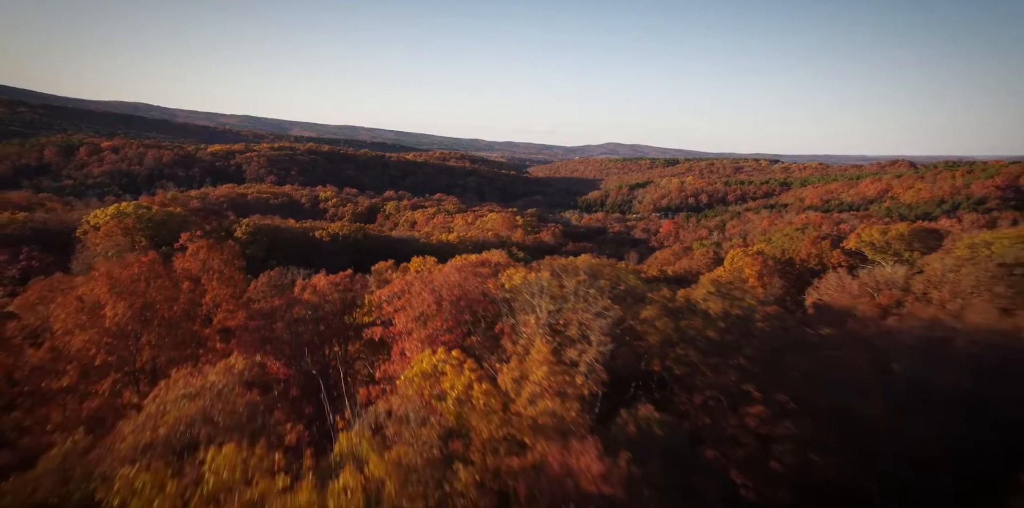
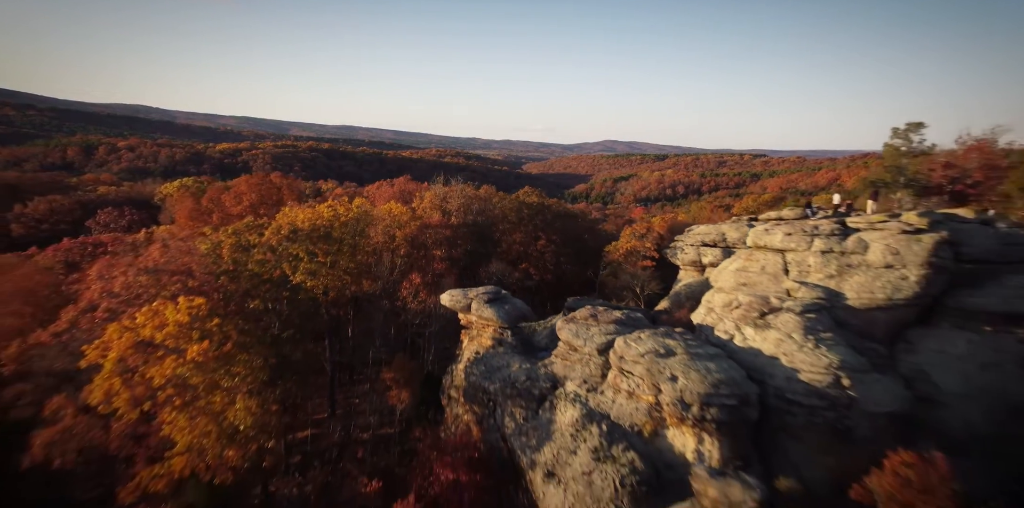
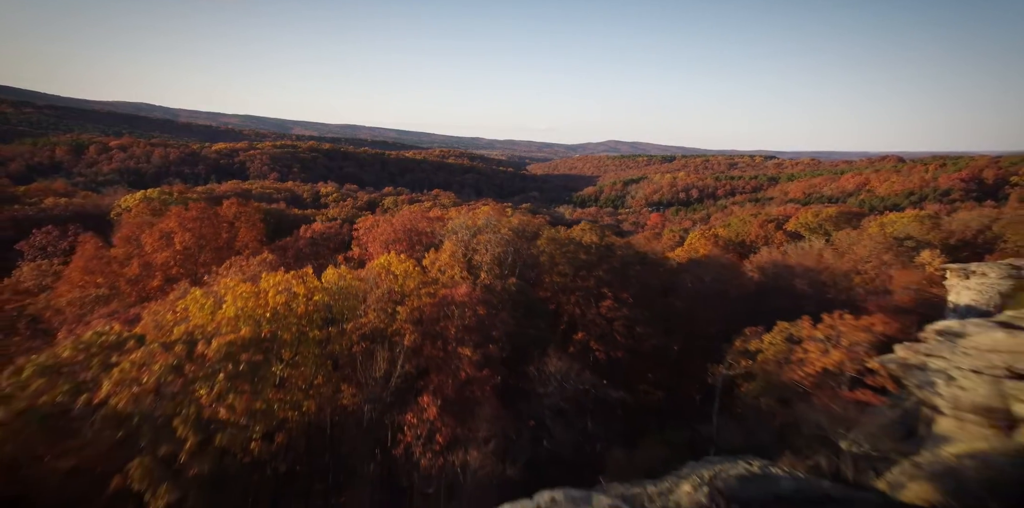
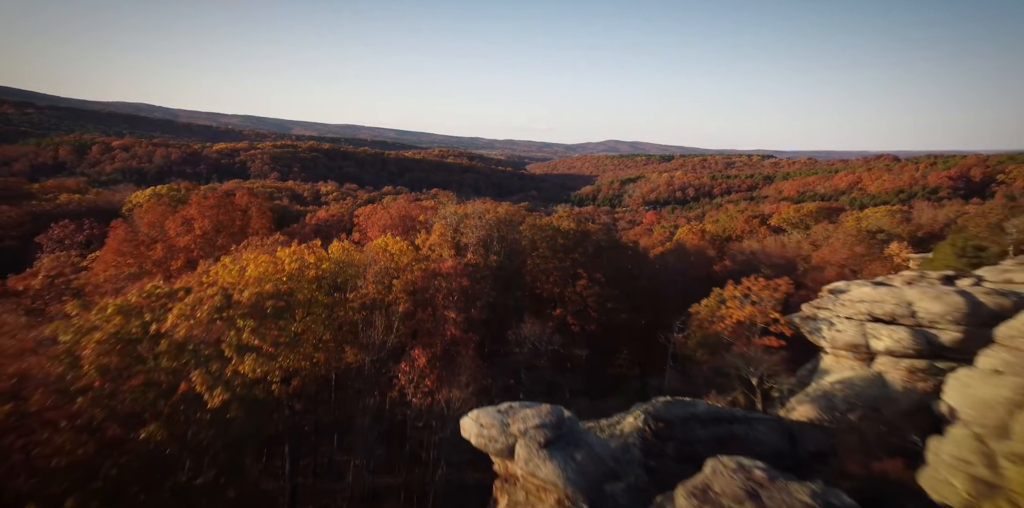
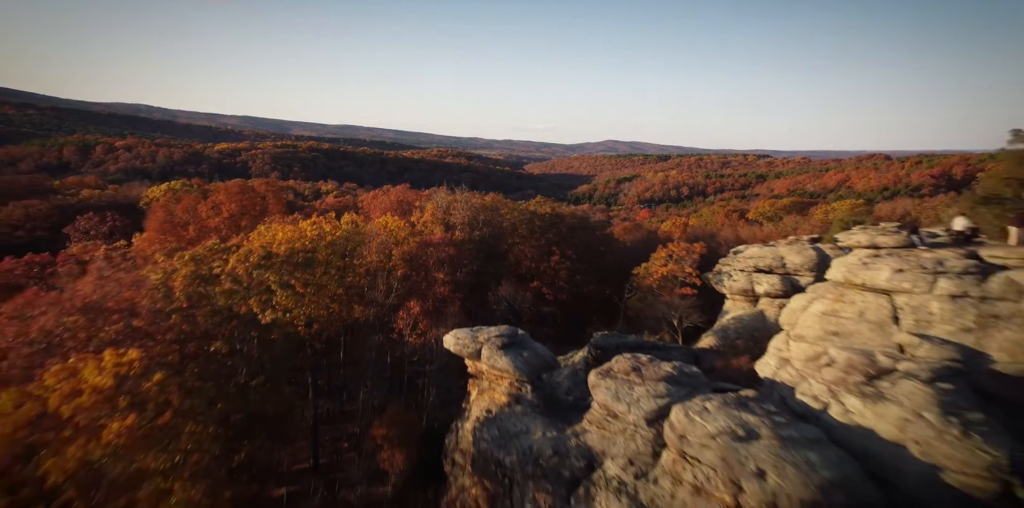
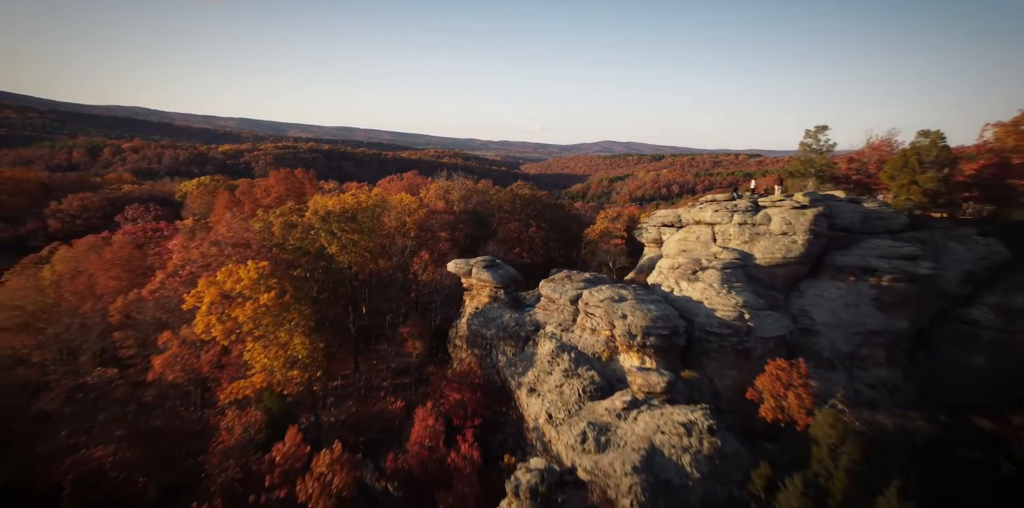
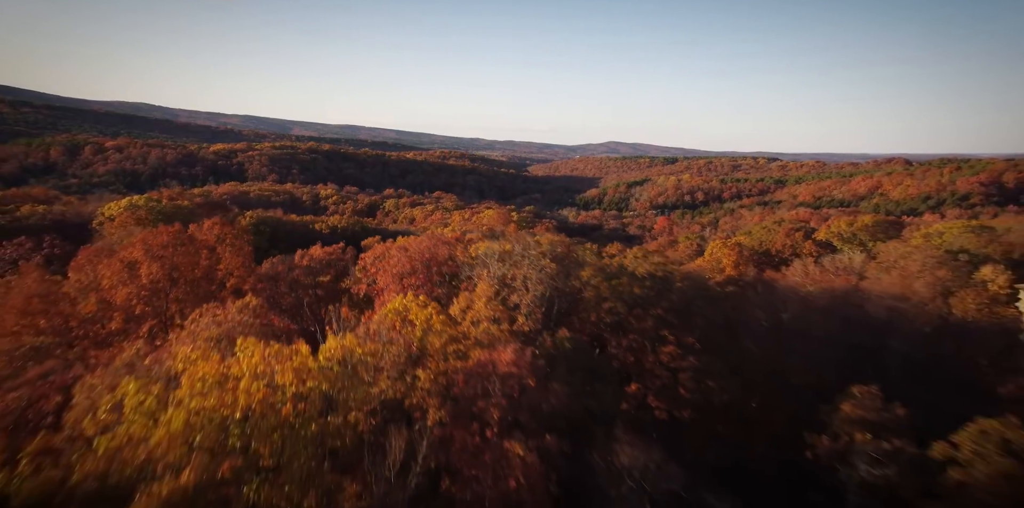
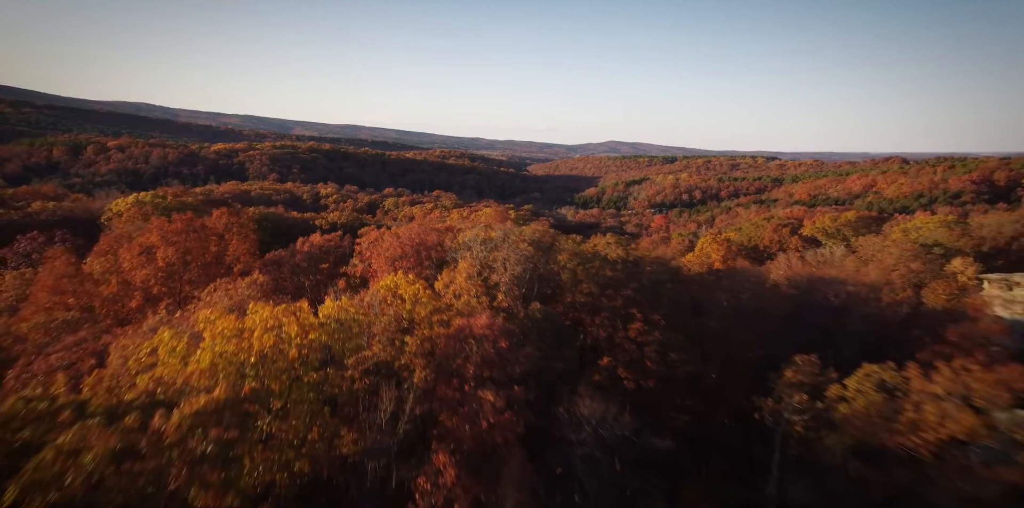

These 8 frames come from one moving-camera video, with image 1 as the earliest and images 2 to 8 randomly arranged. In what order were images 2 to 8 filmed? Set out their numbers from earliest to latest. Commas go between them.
7, 8, 3, 4, 5, 2, 6
